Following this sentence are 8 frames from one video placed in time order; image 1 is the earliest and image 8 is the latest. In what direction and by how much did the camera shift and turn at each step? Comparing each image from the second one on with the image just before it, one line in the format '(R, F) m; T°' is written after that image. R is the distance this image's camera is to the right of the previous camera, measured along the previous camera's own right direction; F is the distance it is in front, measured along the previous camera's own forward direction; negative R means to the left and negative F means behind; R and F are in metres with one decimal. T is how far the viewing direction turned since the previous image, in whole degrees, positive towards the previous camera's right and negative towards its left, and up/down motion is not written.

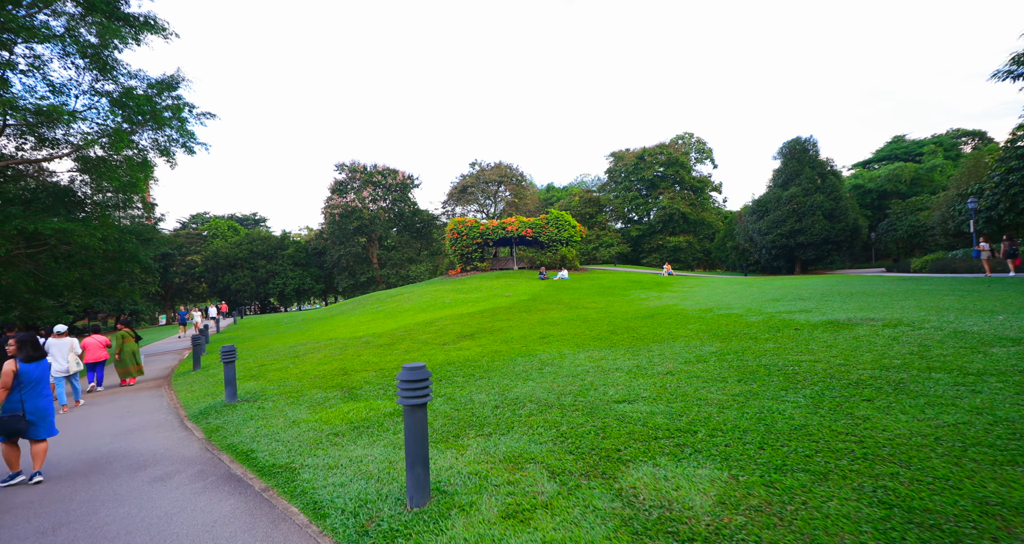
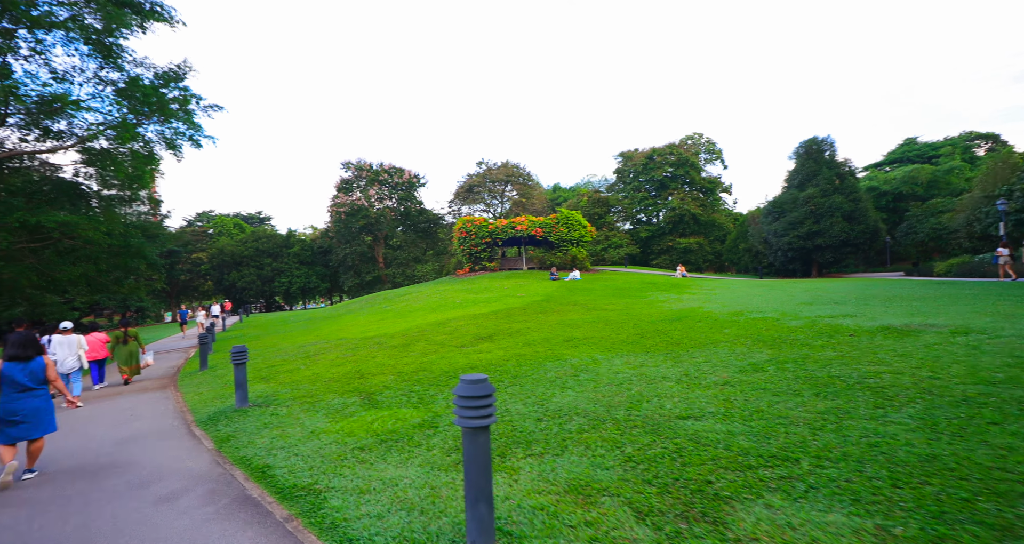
(-0.3, +0.4) m; -1°
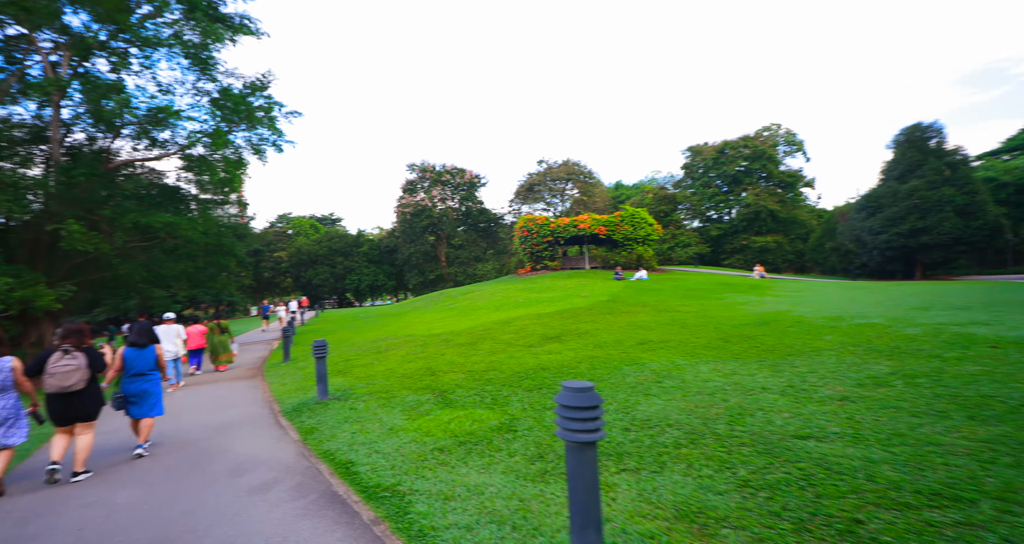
(-0.2, +0.2) m; -7°
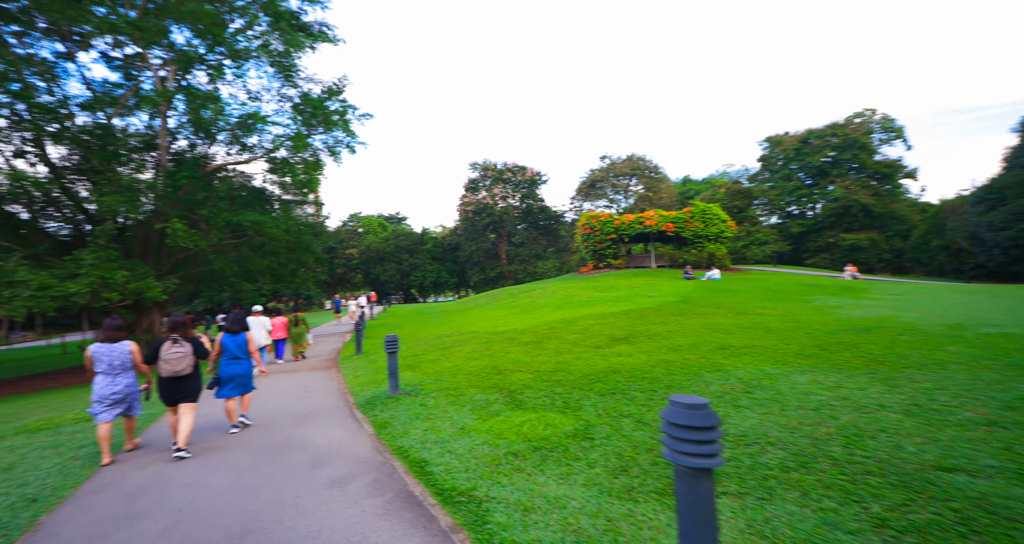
(-0.1, +0.2) m; -7°
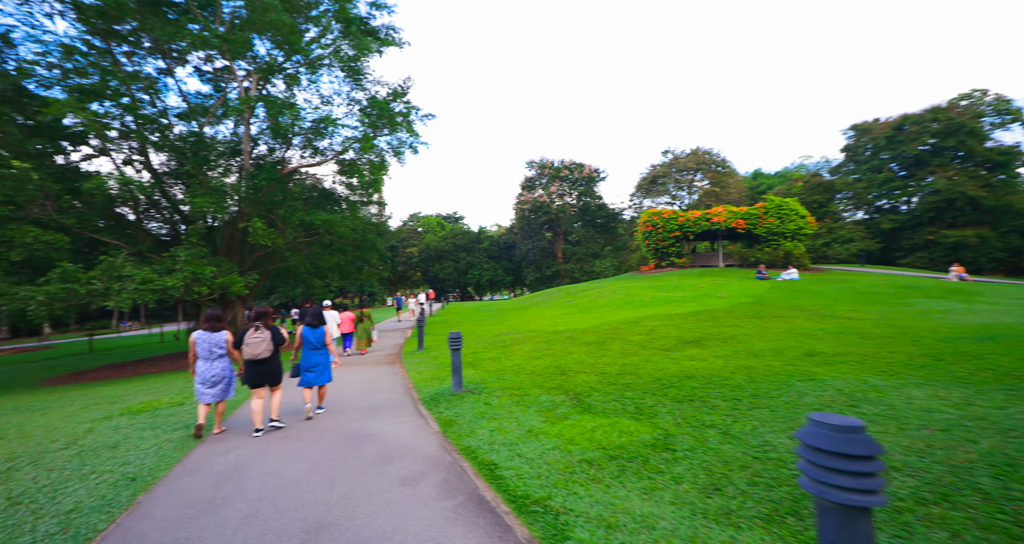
(-0.1, +0.2) m; -7°
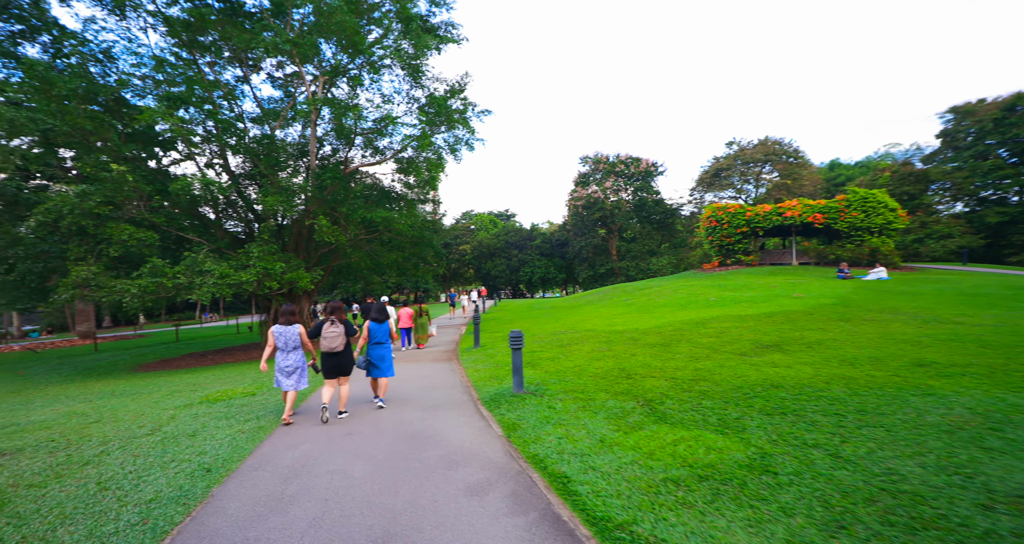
(-0.2, +0.3) m; -6°
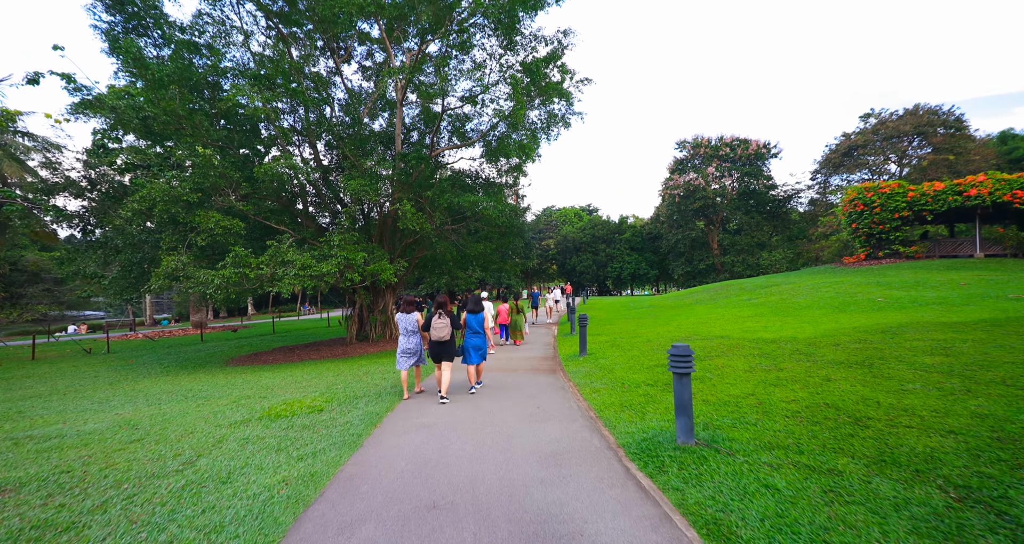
(-0.7, +2.2) m; -10°
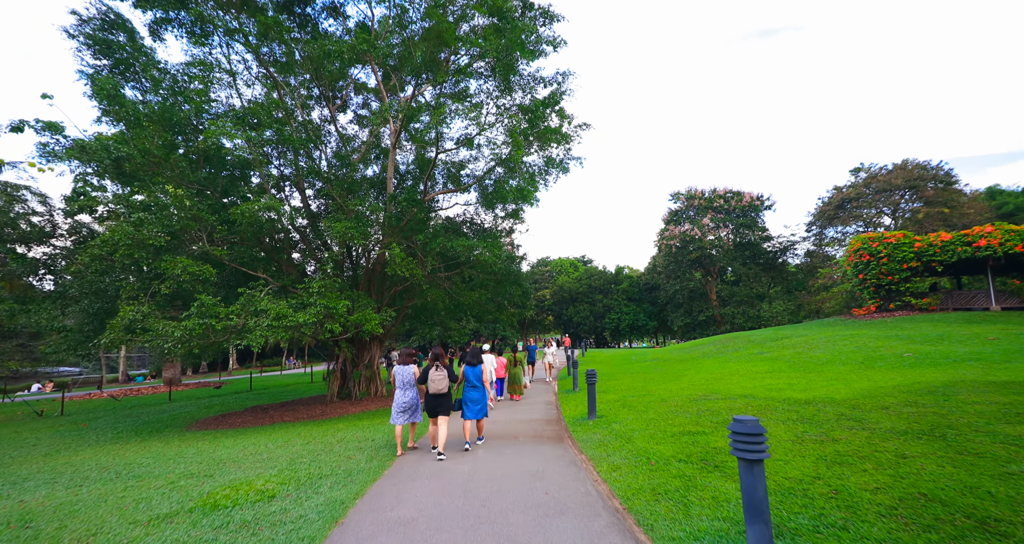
(-0.1, +1.1) m; +1°
